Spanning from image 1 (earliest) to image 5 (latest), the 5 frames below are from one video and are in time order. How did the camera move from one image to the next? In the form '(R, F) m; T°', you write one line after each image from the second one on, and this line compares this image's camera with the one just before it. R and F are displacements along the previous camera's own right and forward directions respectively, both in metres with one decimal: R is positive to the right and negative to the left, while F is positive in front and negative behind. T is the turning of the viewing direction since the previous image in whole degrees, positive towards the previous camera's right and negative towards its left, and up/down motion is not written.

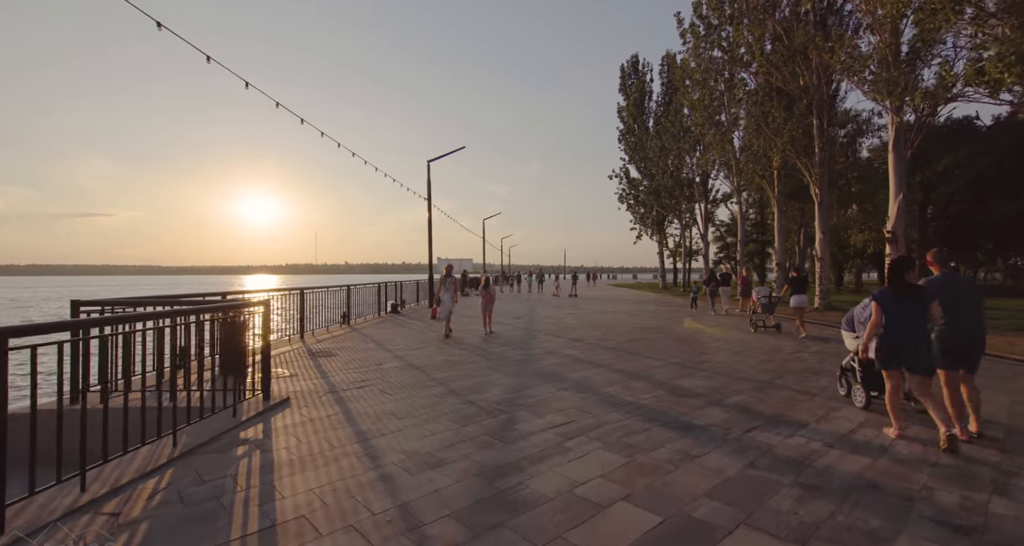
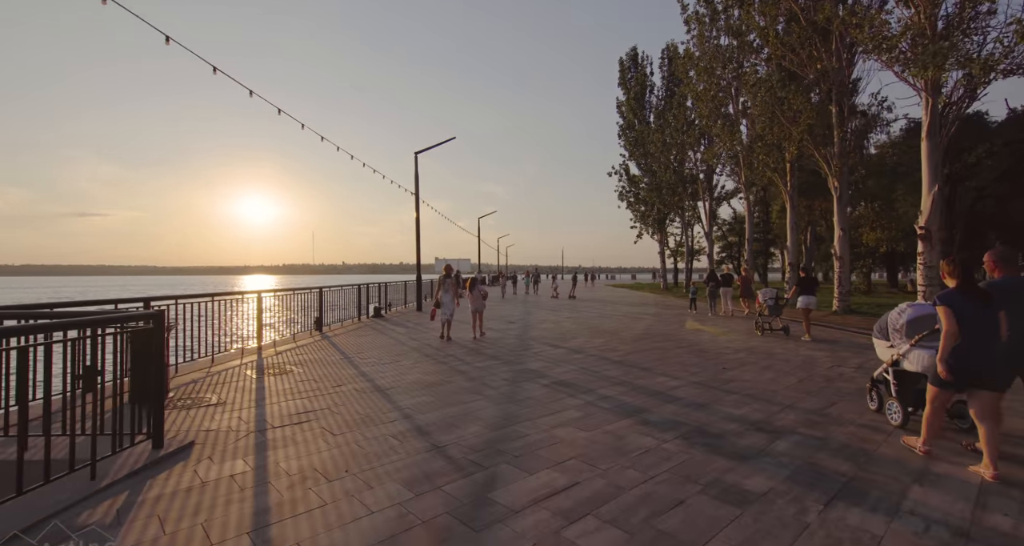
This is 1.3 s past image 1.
(+0.2, +1.4) m; 0°
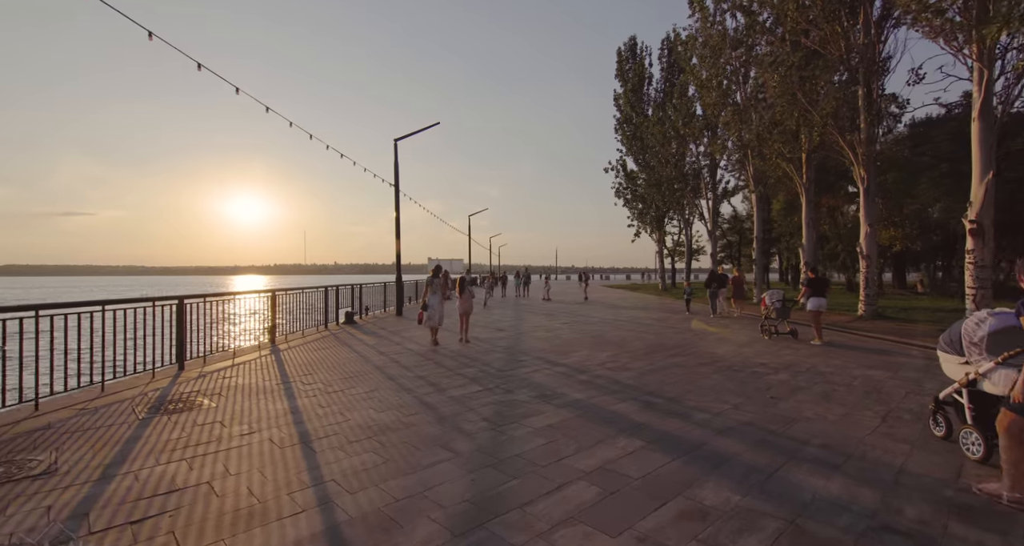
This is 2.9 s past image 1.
(+0.1, +1.8) m; +1°
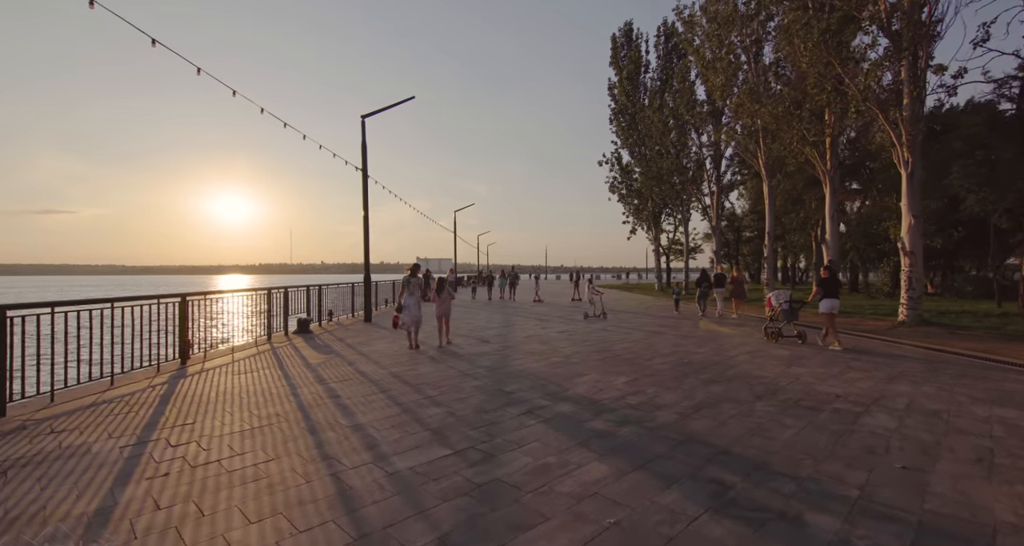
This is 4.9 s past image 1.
(+0.1, +2.3) m; +1°
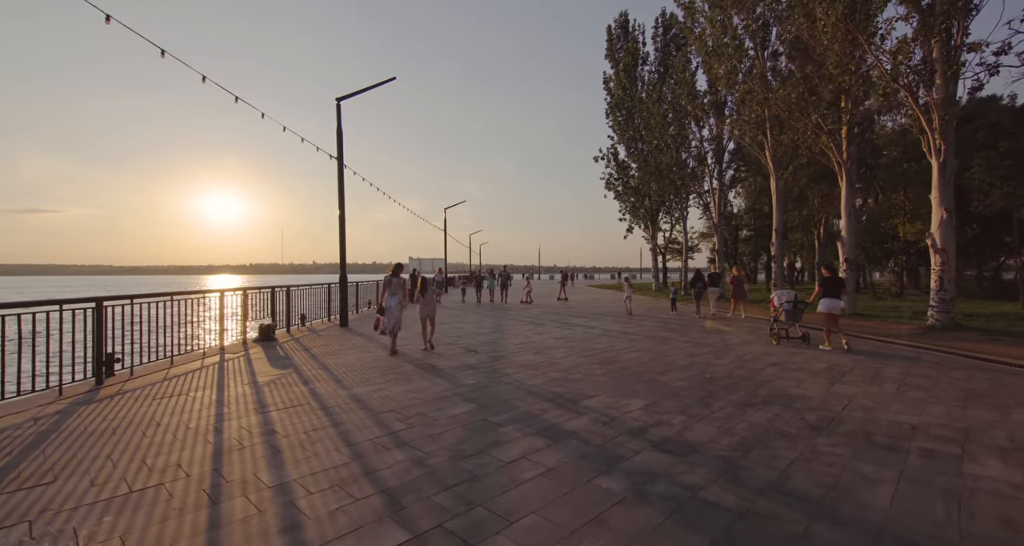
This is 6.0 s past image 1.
(0.0, +1.3) m; +1°
